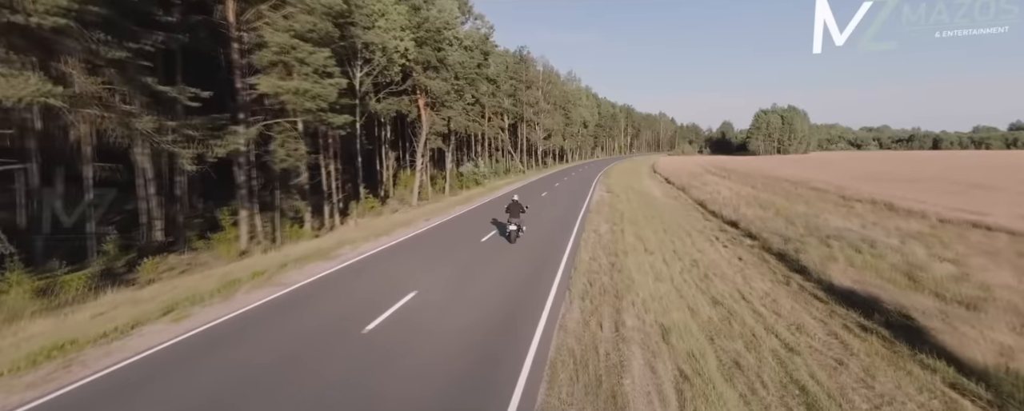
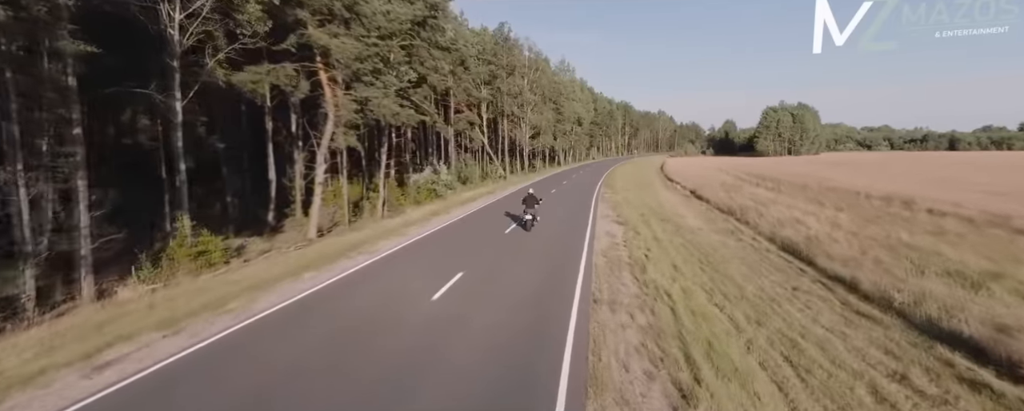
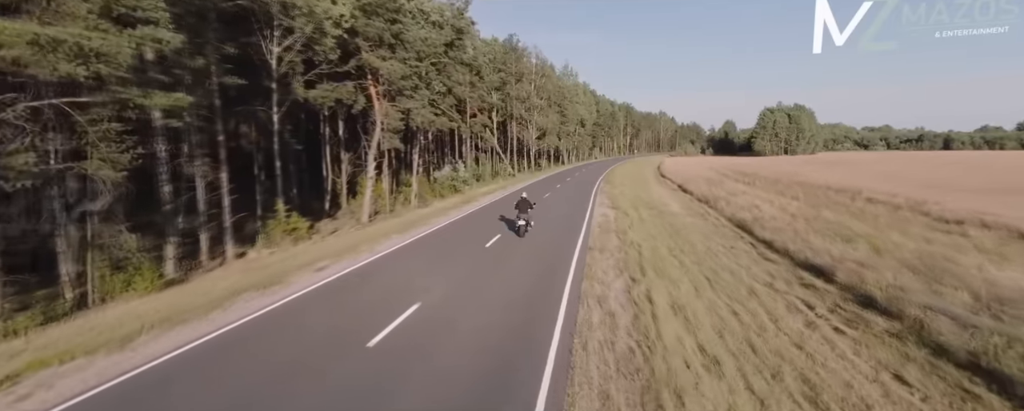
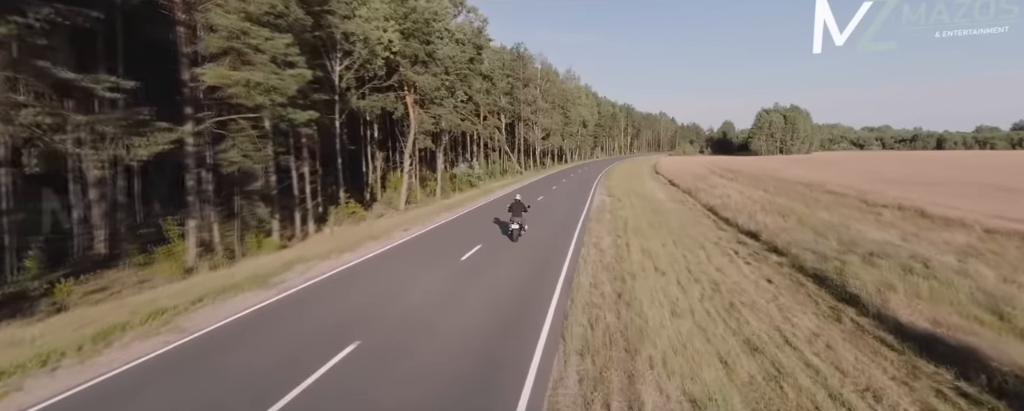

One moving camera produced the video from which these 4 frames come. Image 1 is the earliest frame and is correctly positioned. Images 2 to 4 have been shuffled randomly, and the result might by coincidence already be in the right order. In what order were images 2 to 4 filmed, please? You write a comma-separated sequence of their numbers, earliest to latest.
4, 3, 2
